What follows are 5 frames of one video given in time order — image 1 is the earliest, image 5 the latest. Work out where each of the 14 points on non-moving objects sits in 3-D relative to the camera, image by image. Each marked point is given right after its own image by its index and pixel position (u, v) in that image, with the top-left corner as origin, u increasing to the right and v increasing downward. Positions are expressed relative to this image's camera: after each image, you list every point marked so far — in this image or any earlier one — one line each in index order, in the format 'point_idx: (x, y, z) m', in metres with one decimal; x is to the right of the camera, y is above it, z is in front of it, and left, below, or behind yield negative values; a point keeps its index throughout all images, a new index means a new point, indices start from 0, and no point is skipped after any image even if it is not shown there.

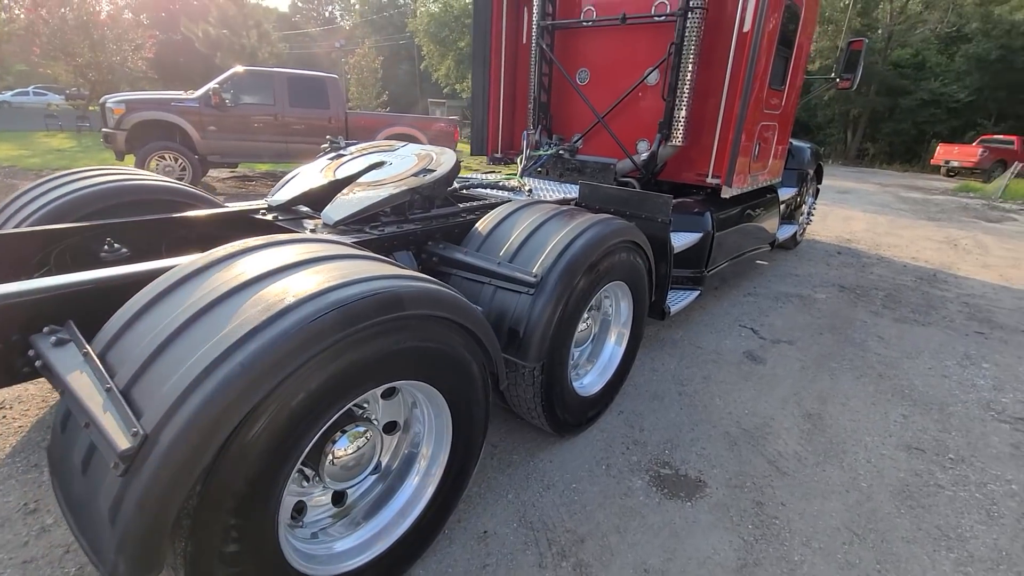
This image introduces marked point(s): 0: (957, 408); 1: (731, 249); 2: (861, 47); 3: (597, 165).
0: (+2.8, -0.8, +3.2) m
1: (+2.0, +0.3, +4.6) m
2: (+4.2, +2.9, +6.0) m
3: (+0.7, +1.0, +4.2) m
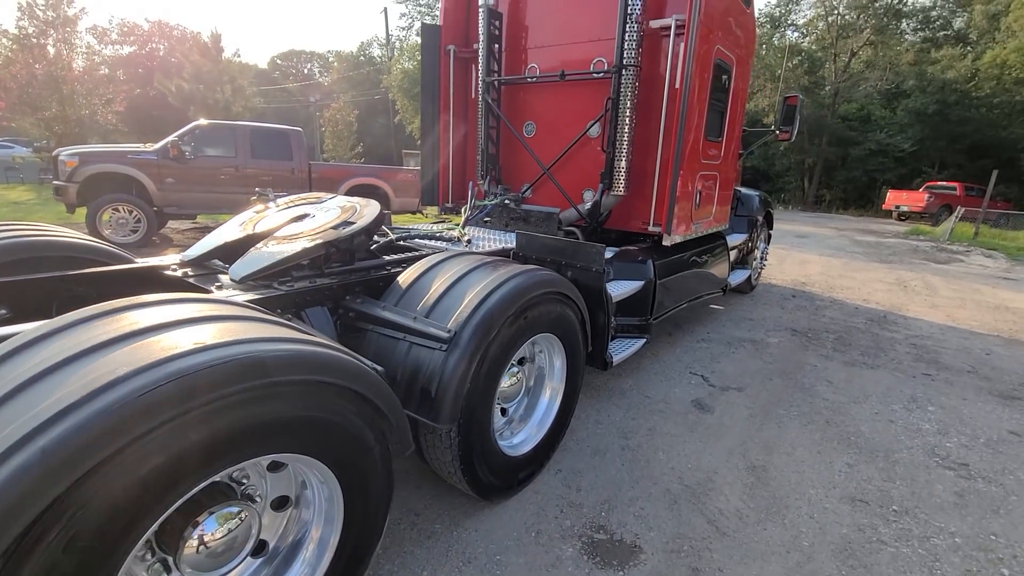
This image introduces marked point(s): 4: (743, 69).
0: (+2.4, -1.0, +3.1) m
1: (+1.5, -0.1, +4.6) m
2: (+3.6, +2.4, +6.3) m
3: (+0.2, +0.6, +4.2) m
4: (+2.2, +2.1, +4.9) m
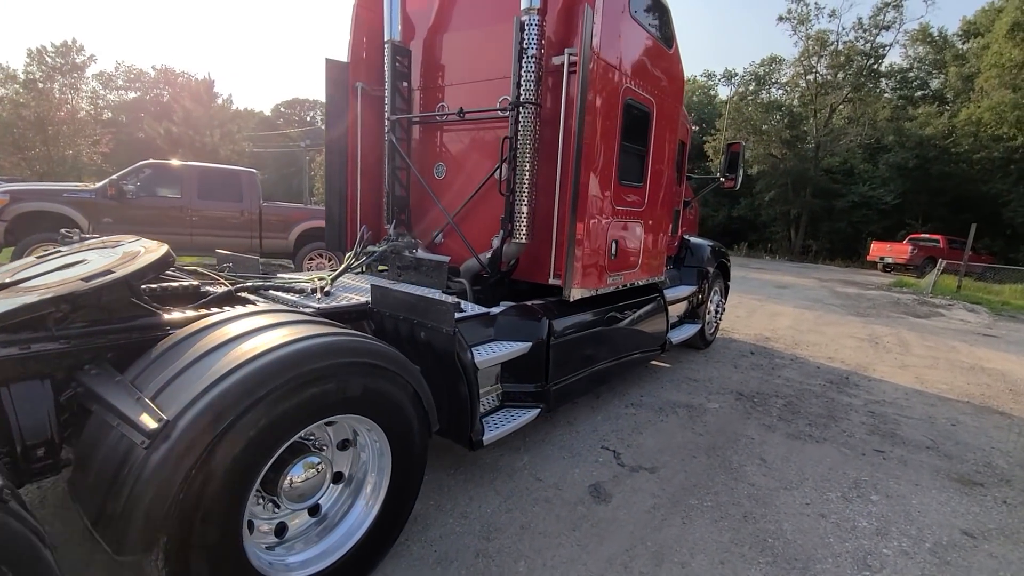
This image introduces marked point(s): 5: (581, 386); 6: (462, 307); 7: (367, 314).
0: (+1.6, -1.4, +2.5) m
1: (+0.7, -0.6, +4.1) m
2: (+2.8, +1.7, +6.0) m
3: (-0.6, +0.2, +3.7) m
4: (+1.4, +1.6, +4.5) m
5: (+0.5, -0.8, +3.9) m
6: (-0.3, -0.1, +3.1) m
7: (-0.8, -0.1, +2.9) m
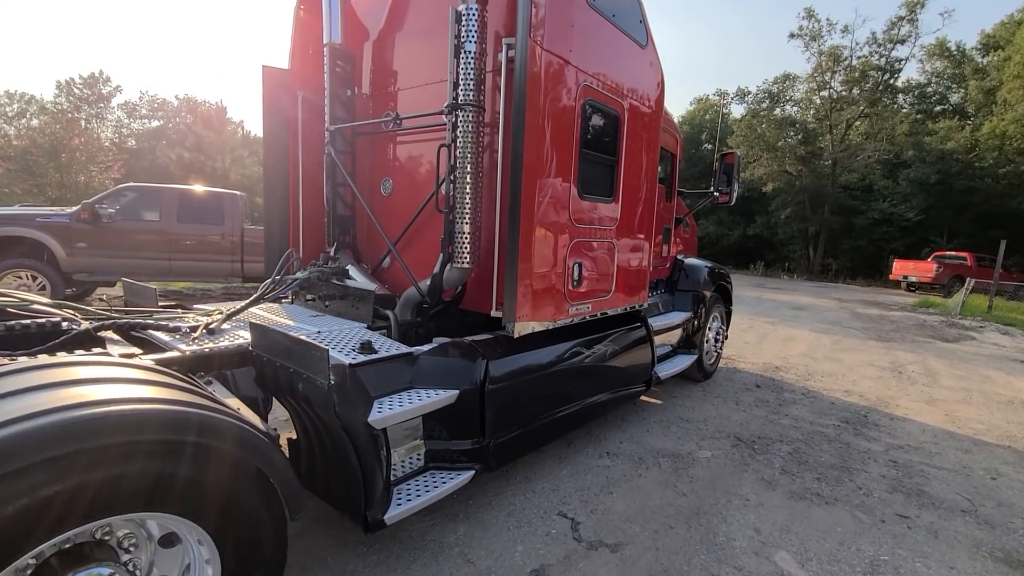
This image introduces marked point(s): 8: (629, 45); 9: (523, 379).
0: (+1.2, -1.5, +1.8) m
1: (+0.3, -0.8, +3.5) m
2: (+2.4, +1.4, +5.4) m
3: (-1.0, 0.0, +3.2) m
4: (+1.0, +1.4, +4.0) m
5: (+0.2, -1.0, +3.3) m
6: (-0.7, -0.3, +2.5) m
7: (-1.2, -0.3, +2.4) m
8: (+0.9, +1.9, +3.9) m
9: (+0.1, -0.6, +3.1) m
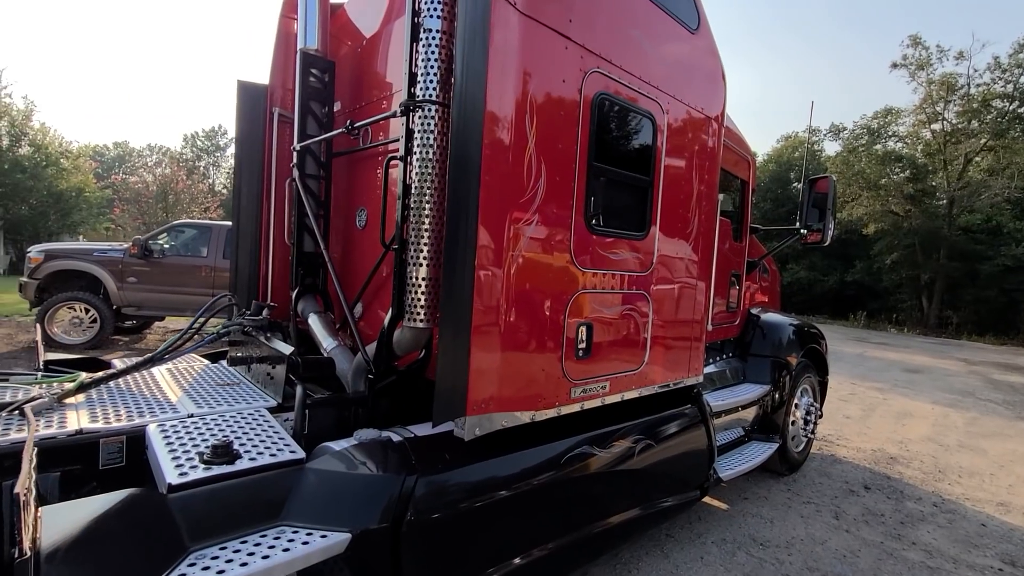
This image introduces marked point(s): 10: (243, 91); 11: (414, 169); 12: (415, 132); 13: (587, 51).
0: (+0.8, -1.8, +0.6) m
1: (+0.2, -1.1, +2.4) m
2: (+2.7, +0.8, +4.2) m
3: (-1.1, -0.3, +2.4) m
4: (+1.0, +1.0, +3.0) m
5: (0.0, -1.3, +2.2) m
6: (-0.9, -0.6, +1.7) m
7: (-1.5, -0.5, +1.6) m
8: (+0.9, +1.5, +2.9) m
9: (-0.1, -0.9, +2.1) m
10: (-1.9, +1.4, +3.6) m
11: (-0.4, +0.5, +2.2) m
12: (-0.4, +0.7, +2.2) m
13: (+0.4, +1.1, +2.3) m
